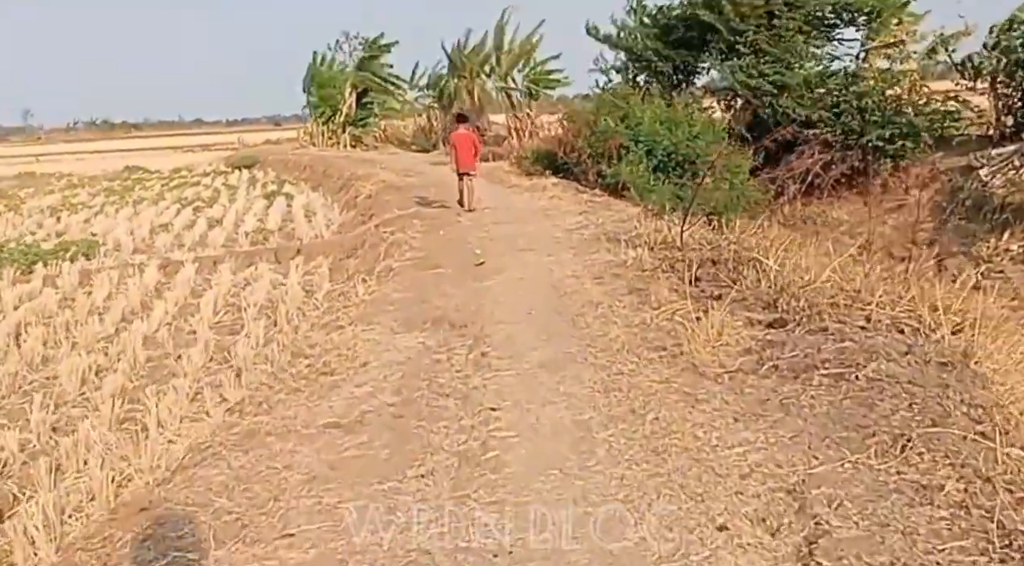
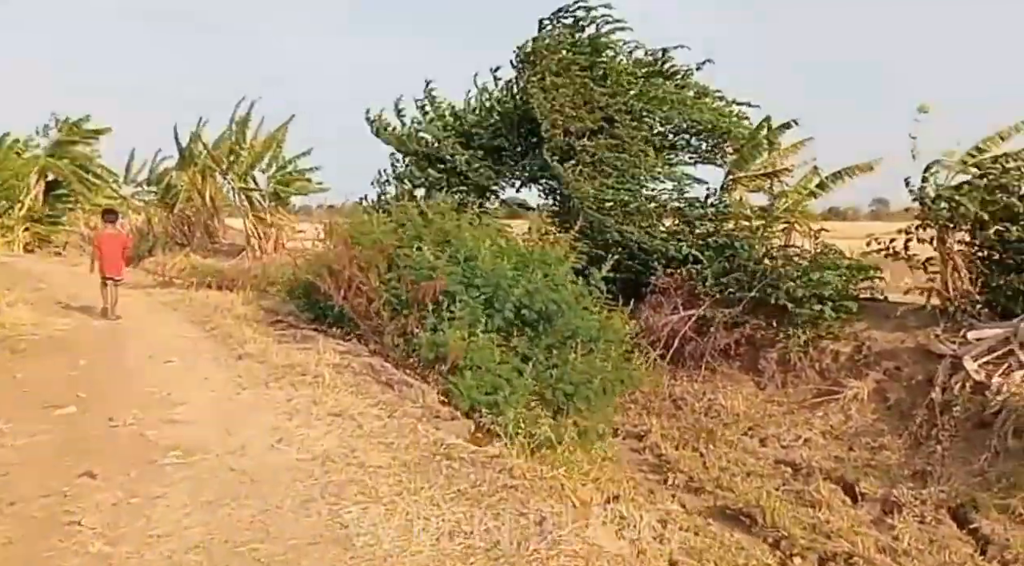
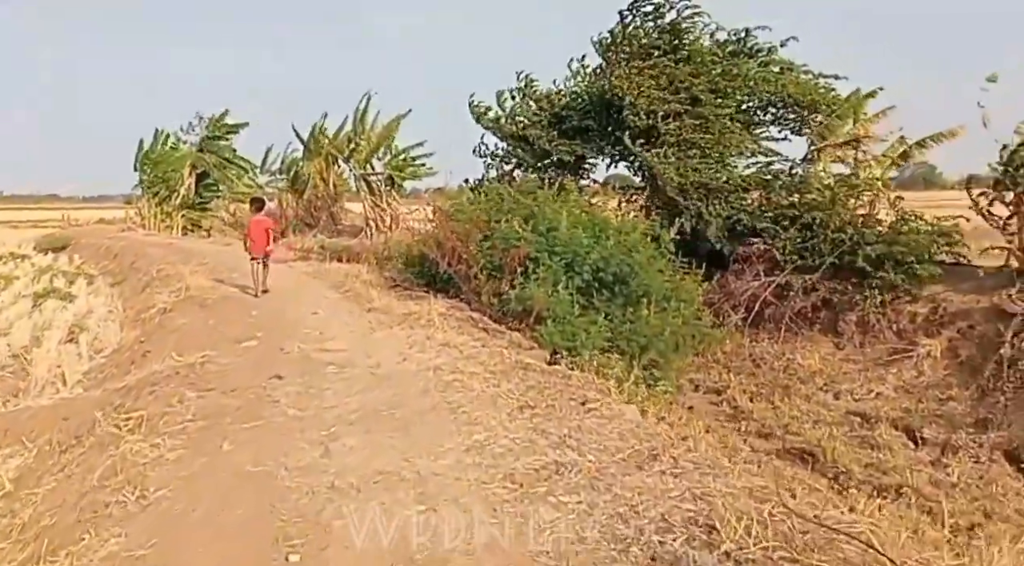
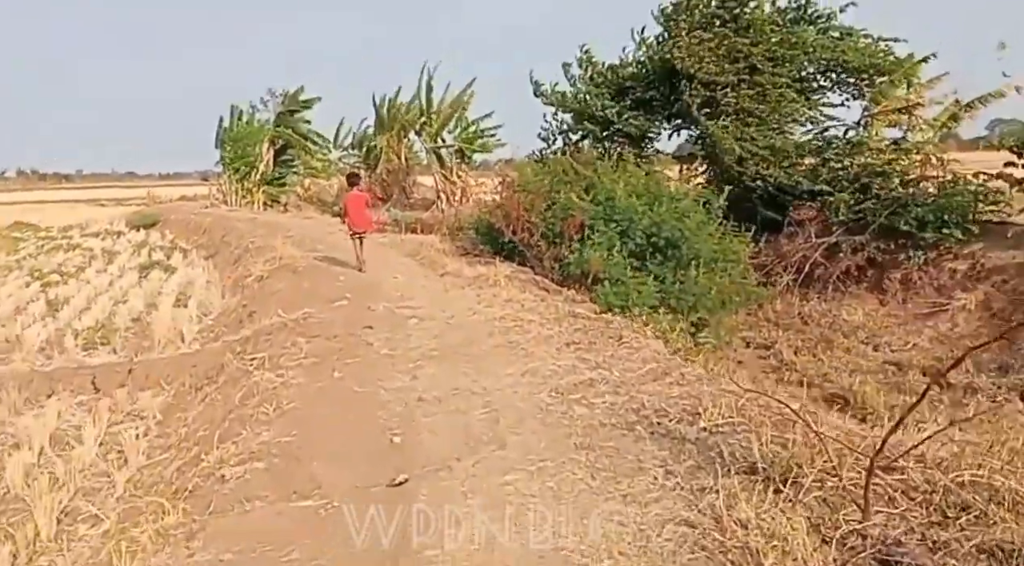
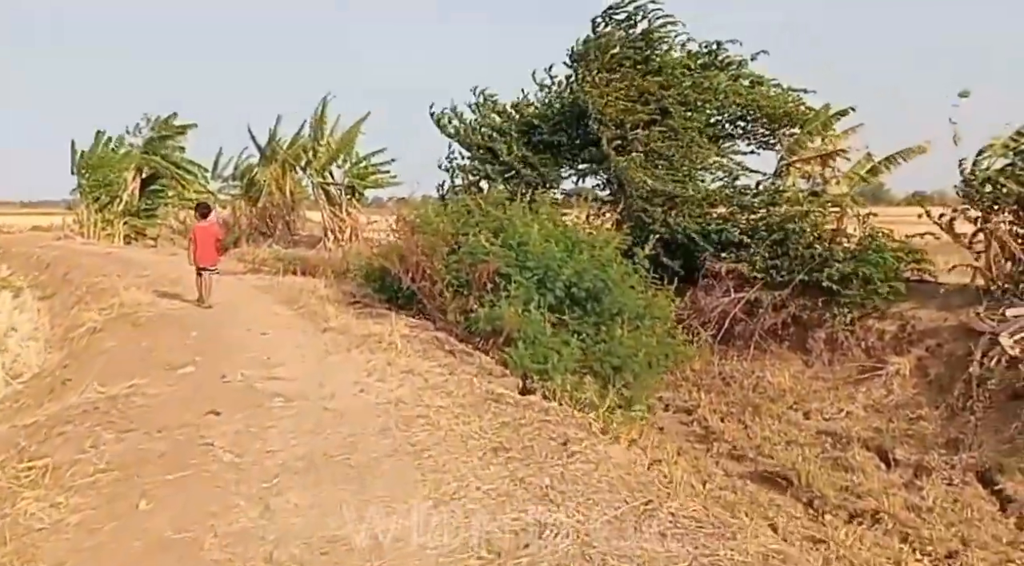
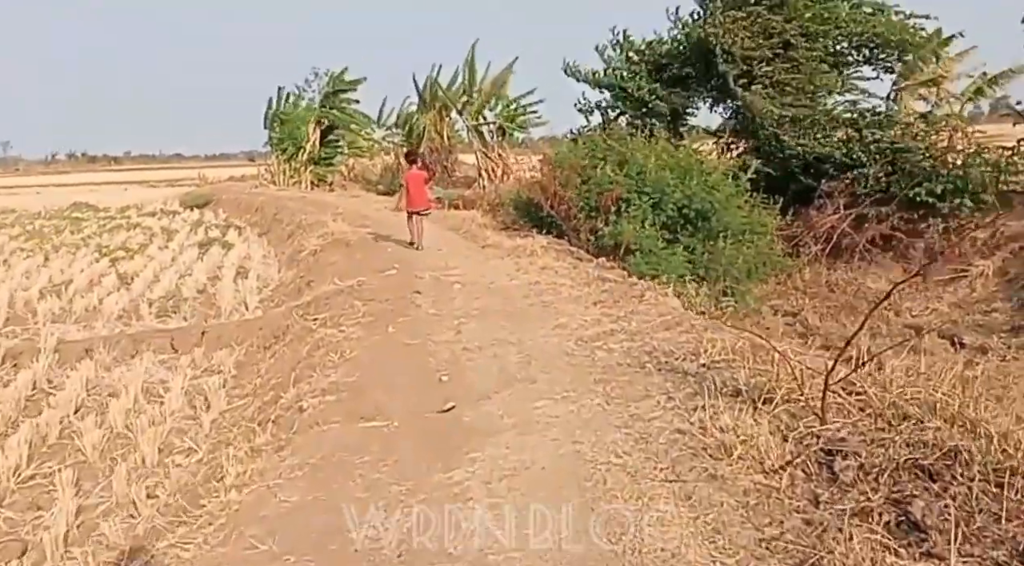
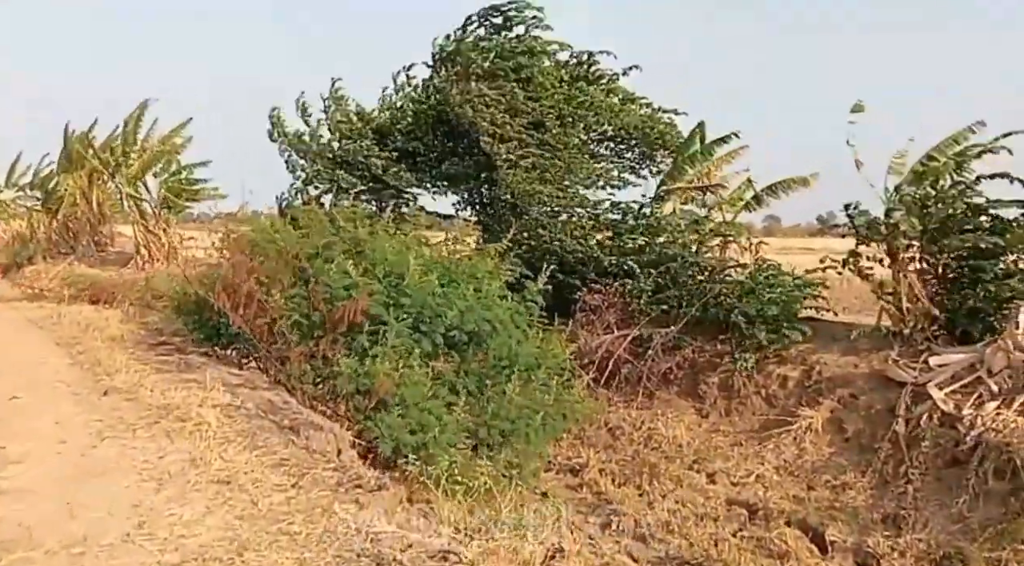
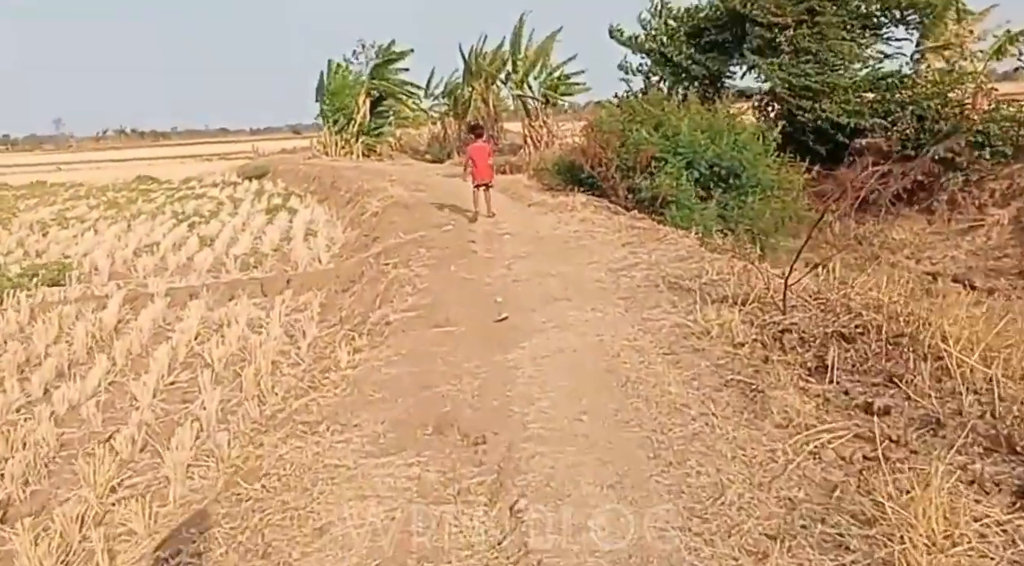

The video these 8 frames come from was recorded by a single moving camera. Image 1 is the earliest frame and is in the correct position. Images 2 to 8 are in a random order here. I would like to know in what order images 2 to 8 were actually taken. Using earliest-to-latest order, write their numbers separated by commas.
8, 6, 4, 3, 5, 2, 7
